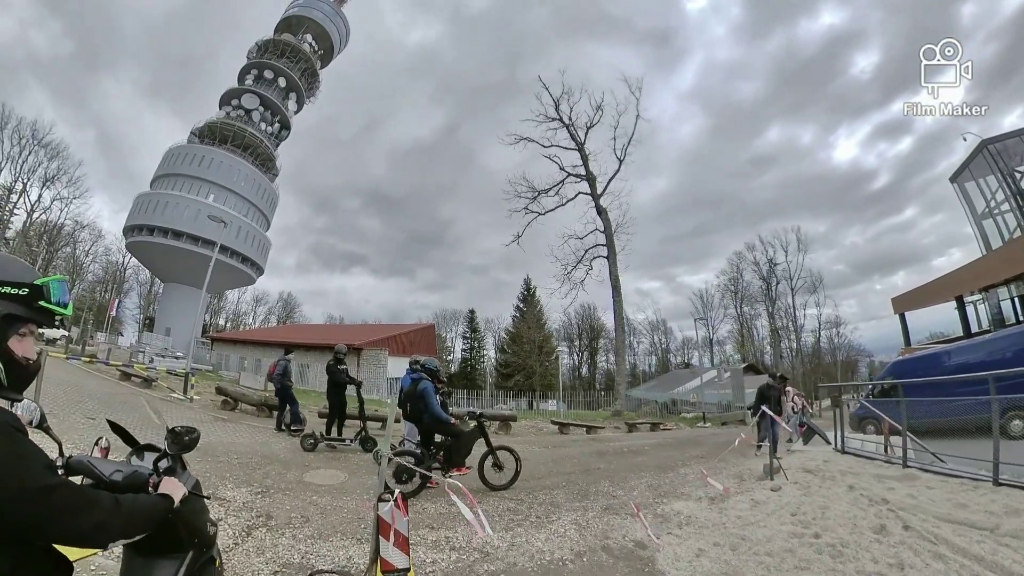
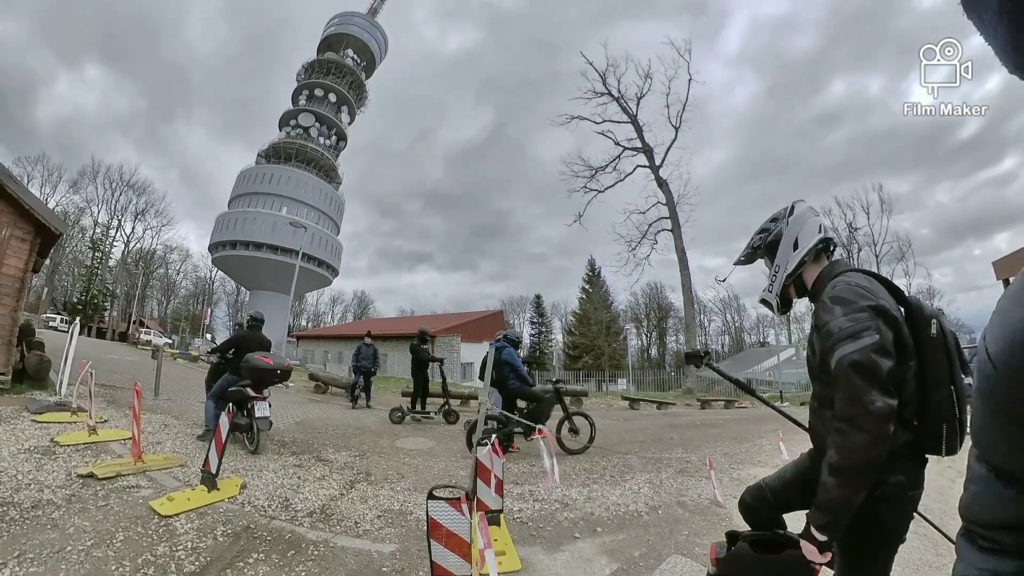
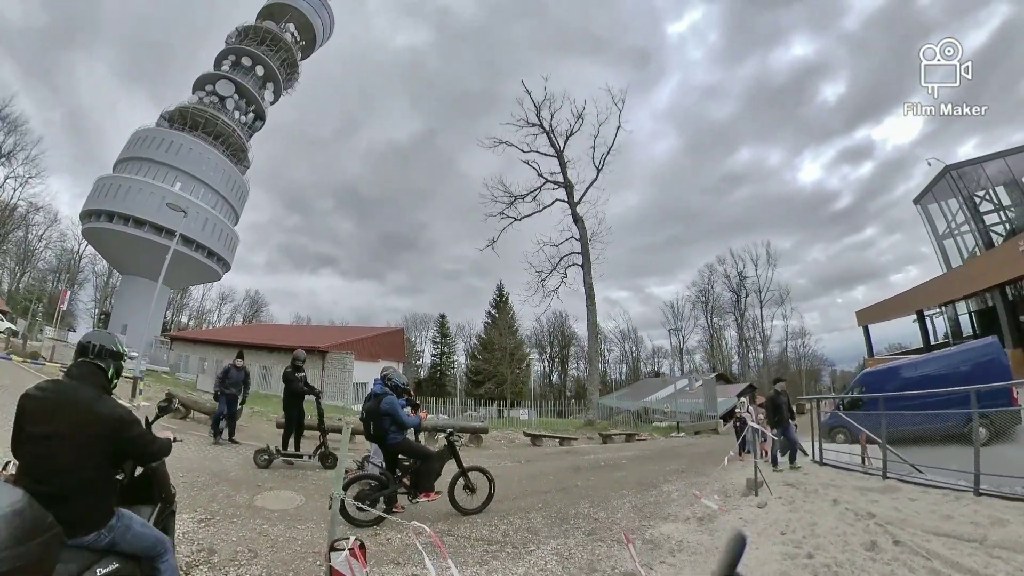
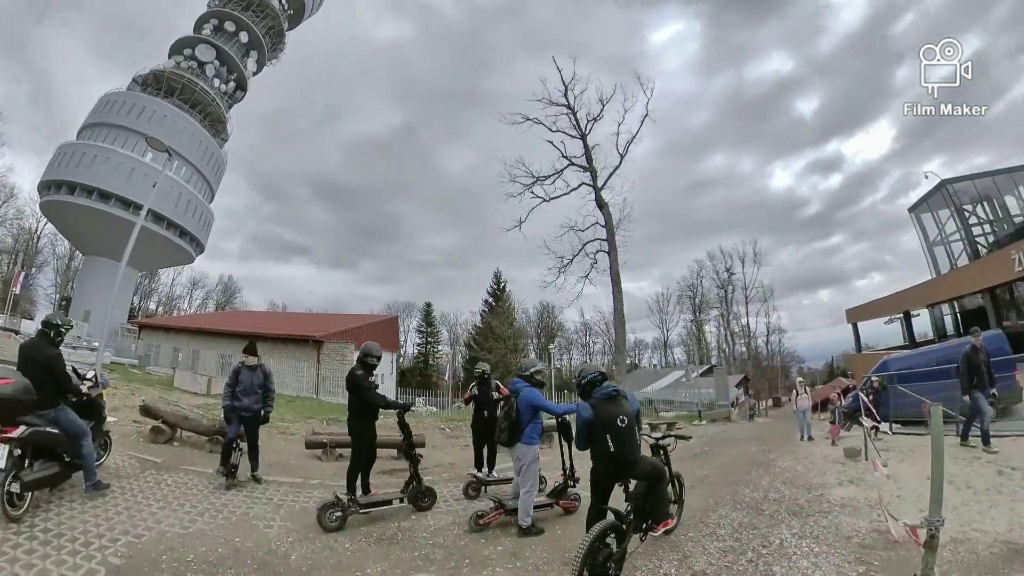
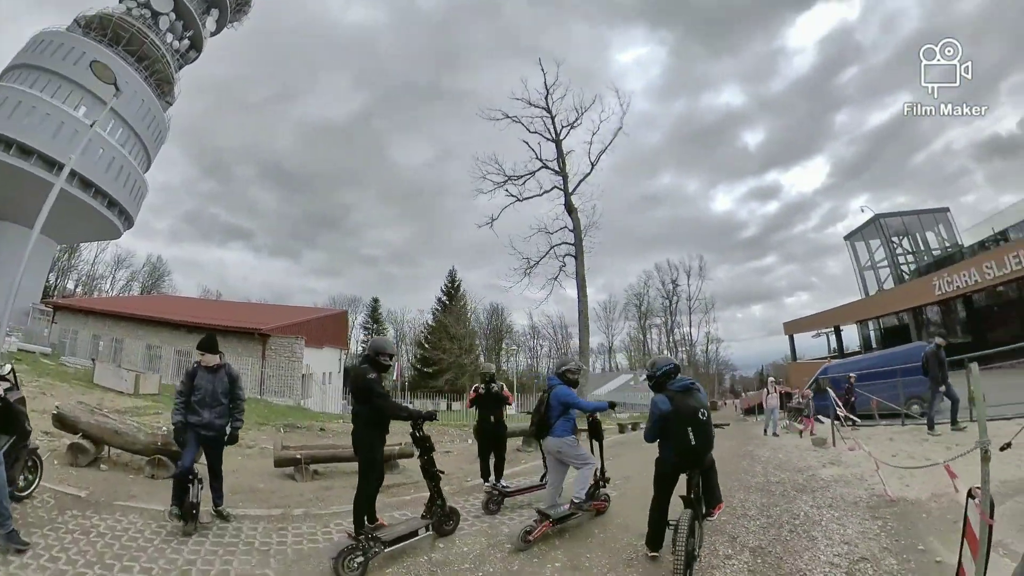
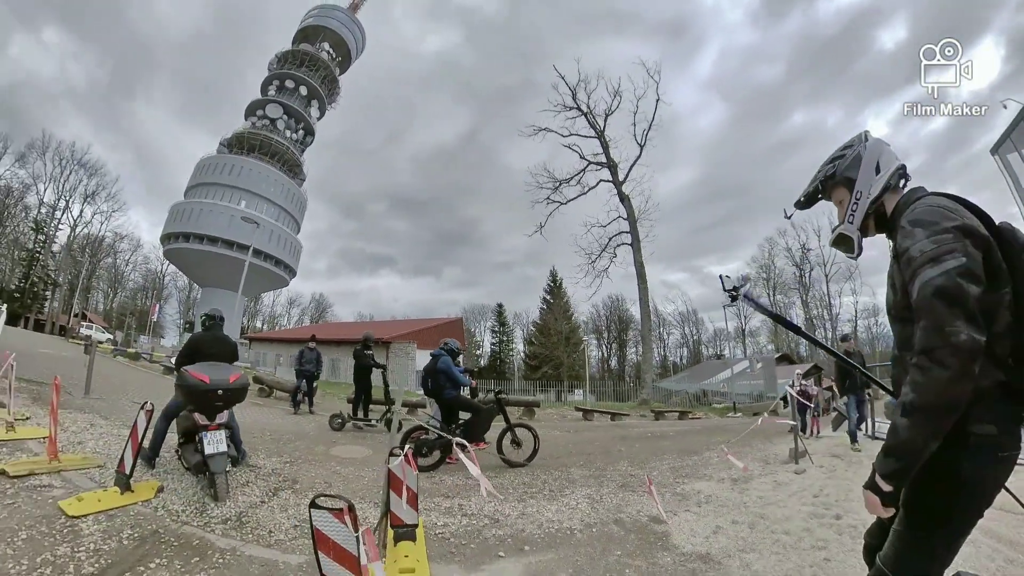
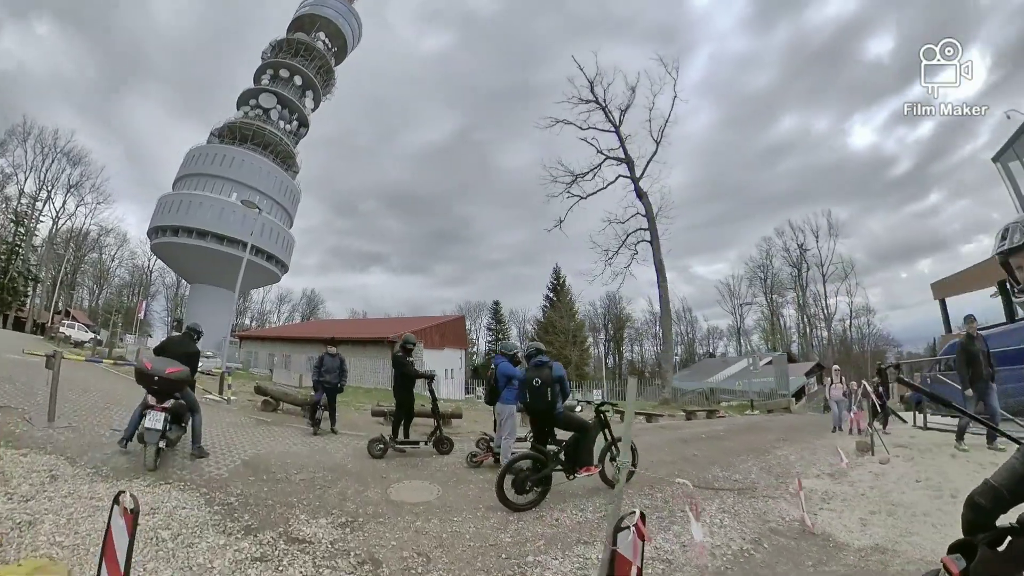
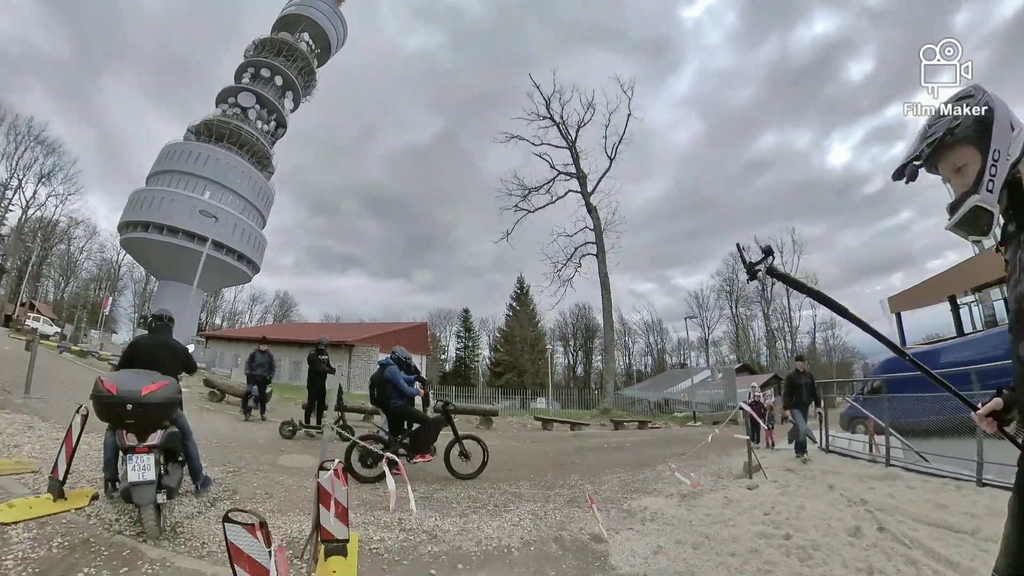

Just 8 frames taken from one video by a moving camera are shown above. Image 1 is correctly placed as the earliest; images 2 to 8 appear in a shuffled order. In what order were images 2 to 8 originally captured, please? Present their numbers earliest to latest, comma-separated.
3, 8, 6, 2, 7, 4, 5
